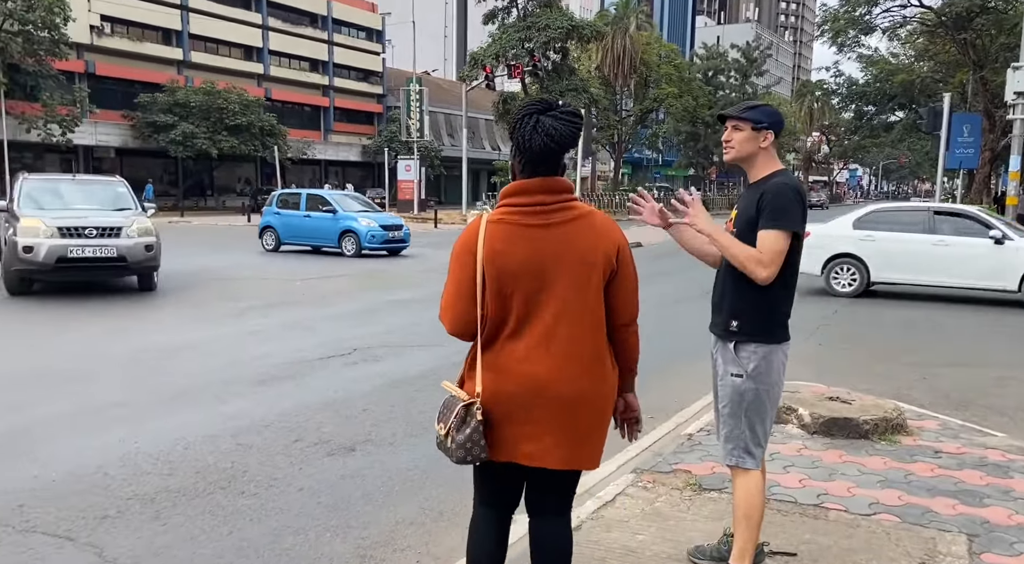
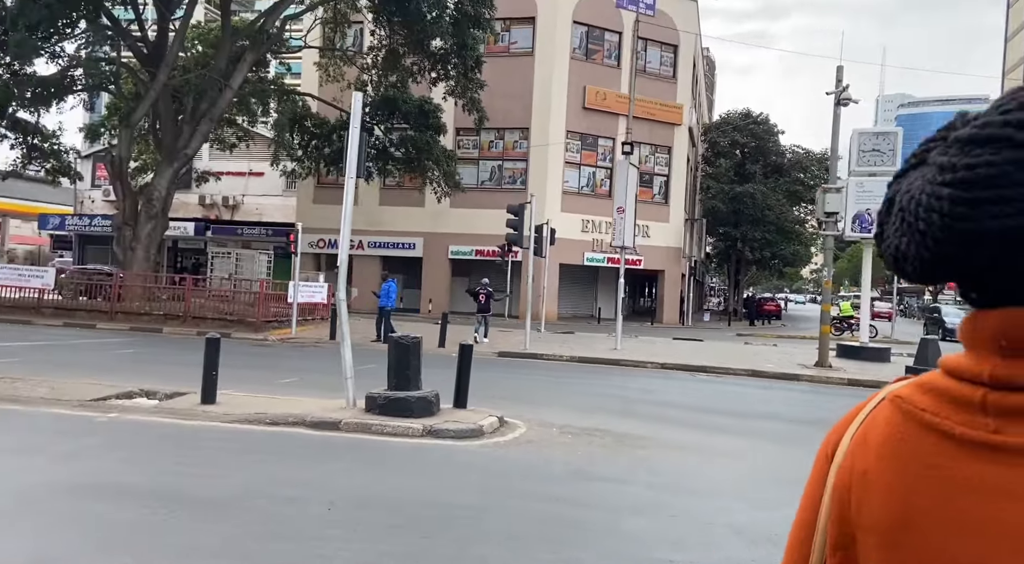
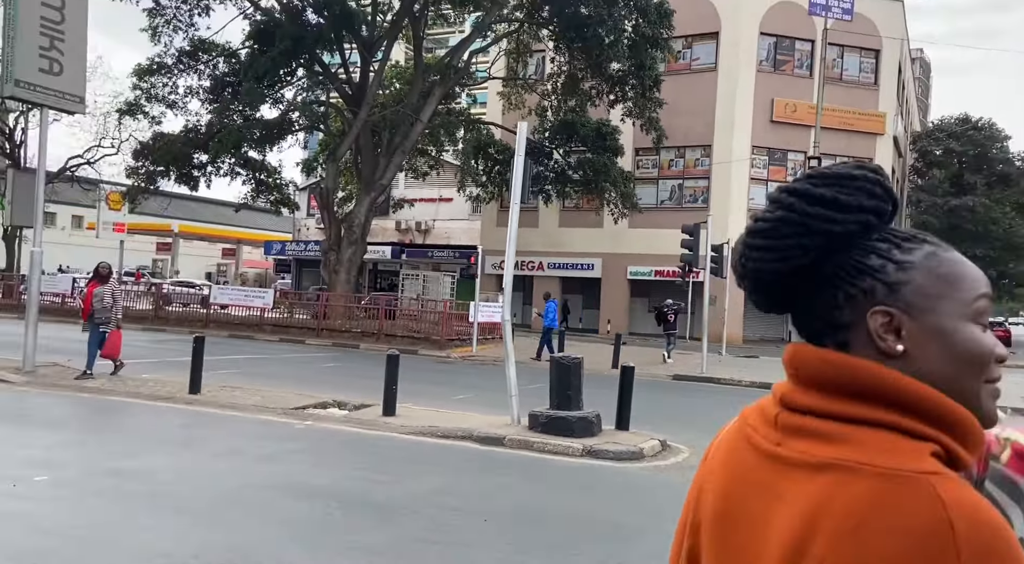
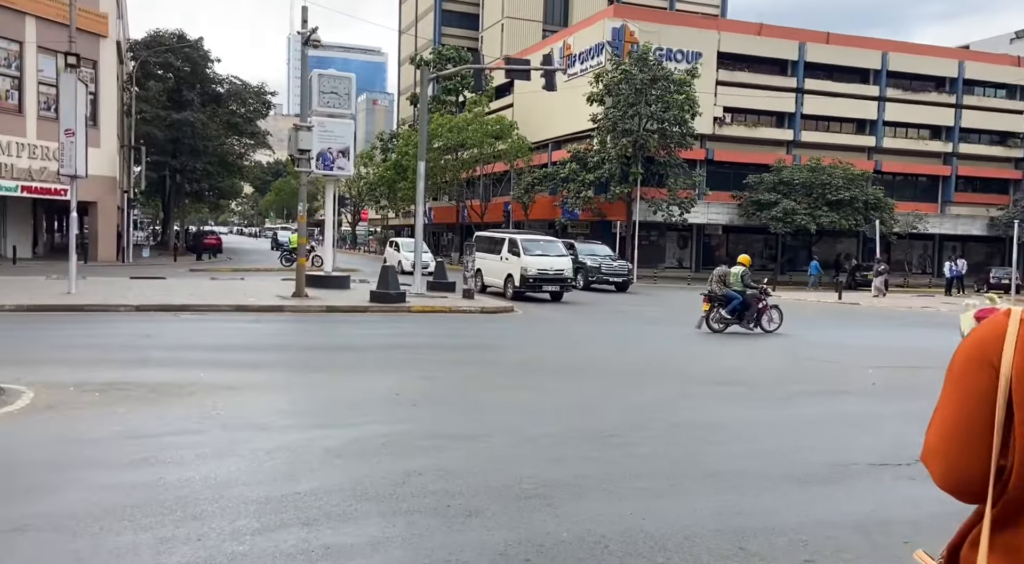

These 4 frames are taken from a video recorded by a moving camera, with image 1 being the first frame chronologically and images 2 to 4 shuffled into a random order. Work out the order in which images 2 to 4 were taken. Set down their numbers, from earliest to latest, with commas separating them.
4, 2, 3
